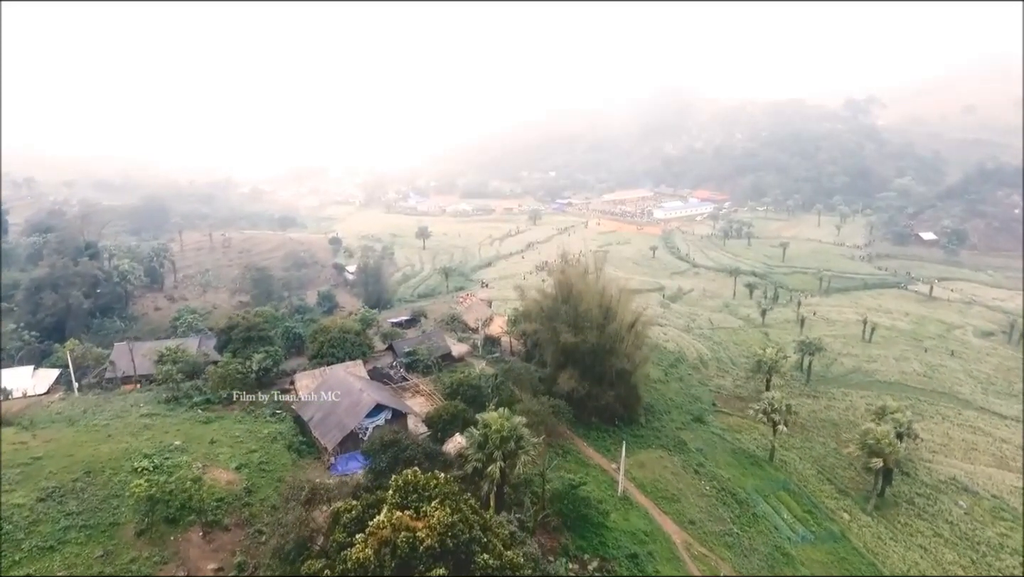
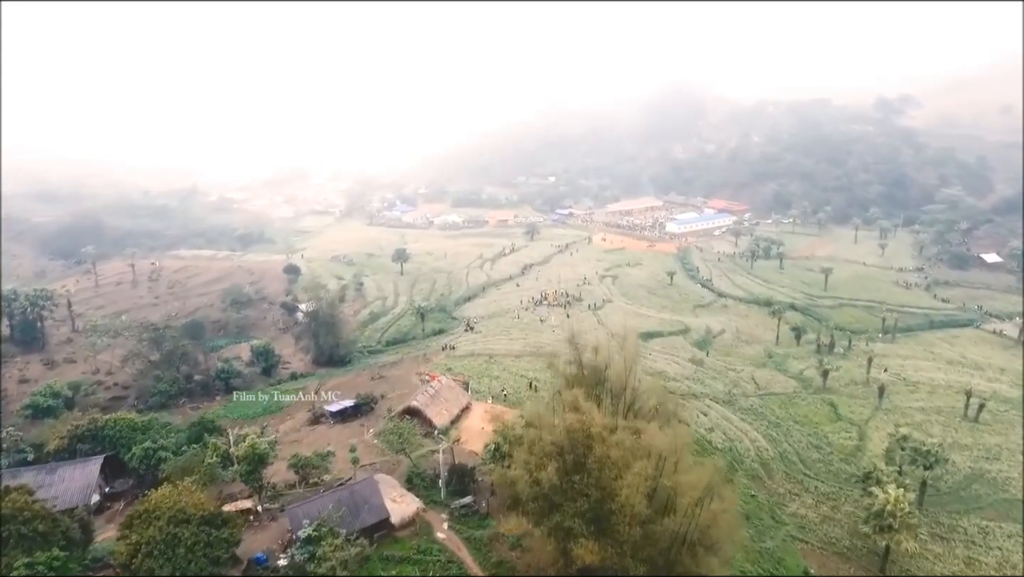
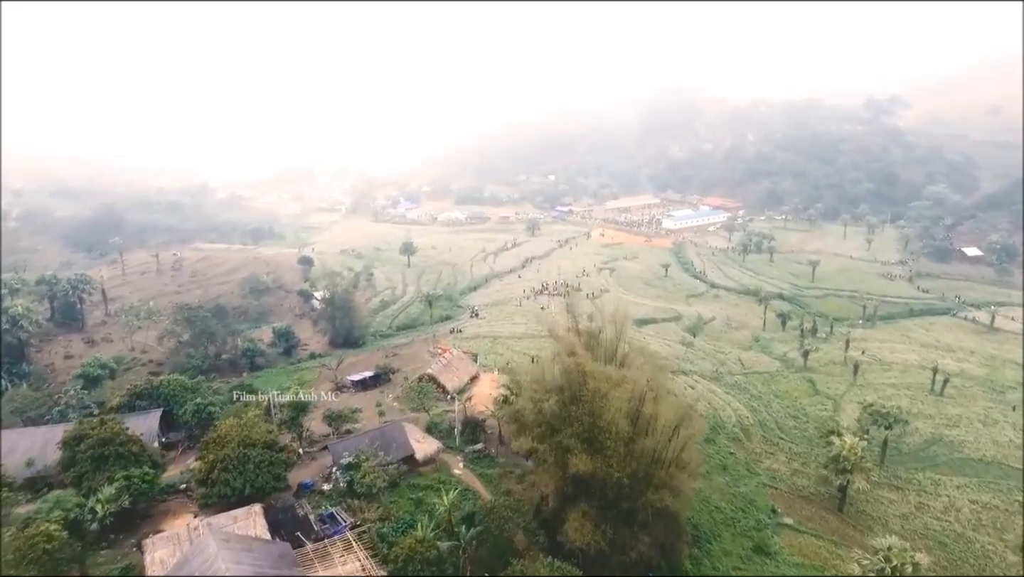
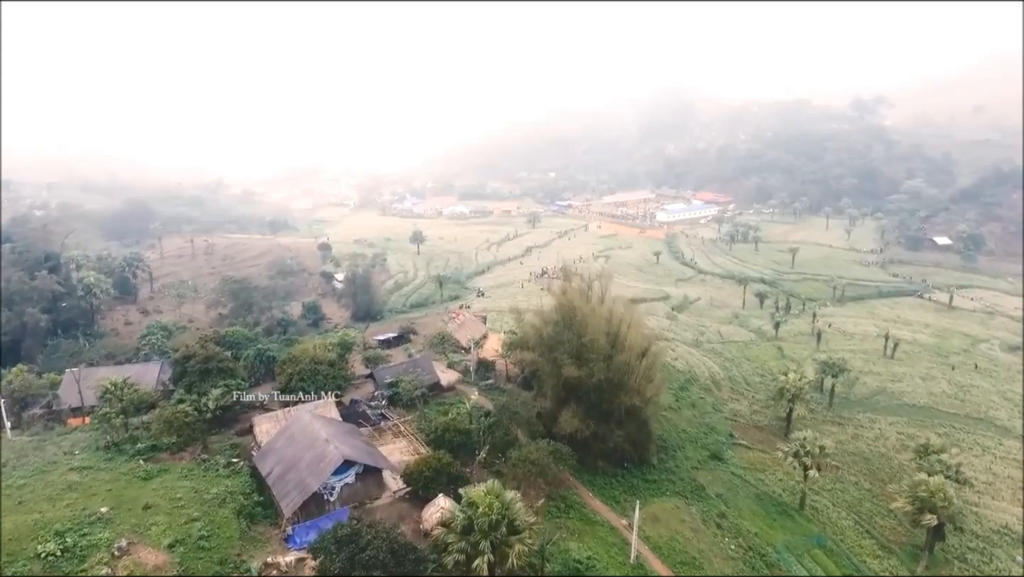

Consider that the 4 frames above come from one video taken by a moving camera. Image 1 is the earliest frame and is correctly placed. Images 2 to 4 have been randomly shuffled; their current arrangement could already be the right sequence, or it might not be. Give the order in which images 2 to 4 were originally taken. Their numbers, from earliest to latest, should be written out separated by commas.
4, 3, 2
